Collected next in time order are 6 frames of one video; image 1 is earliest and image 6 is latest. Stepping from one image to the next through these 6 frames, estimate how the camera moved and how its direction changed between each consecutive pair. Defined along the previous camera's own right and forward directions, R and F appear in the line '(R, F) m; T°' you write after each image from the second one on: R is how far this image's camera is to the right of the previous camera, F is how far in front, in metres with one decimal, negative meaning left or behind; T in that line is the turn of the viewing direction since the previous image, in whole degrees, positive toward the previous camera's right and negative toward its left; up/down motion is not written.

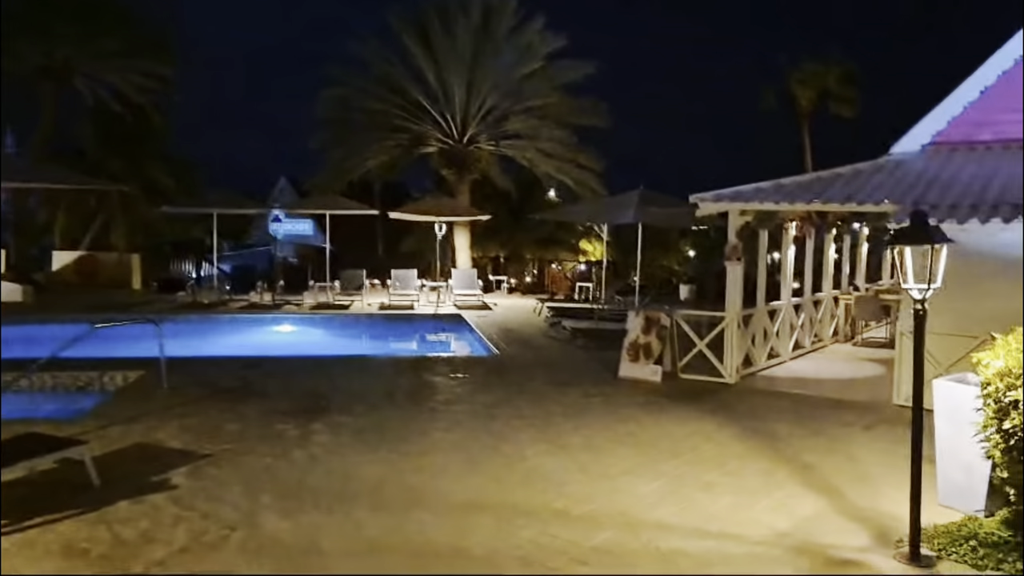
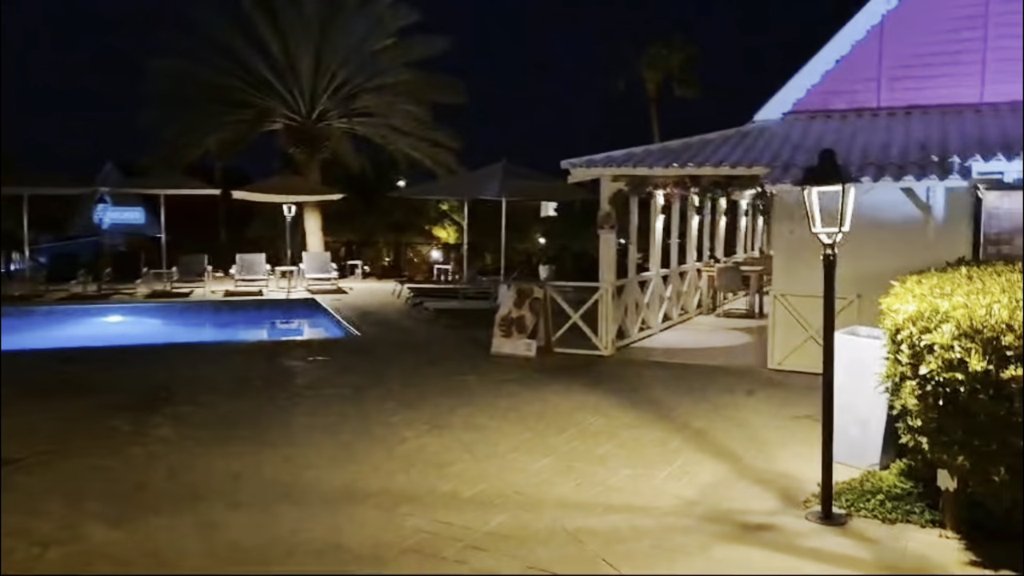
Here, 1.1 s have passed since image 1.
(-0.2, +0.8) m; +10°
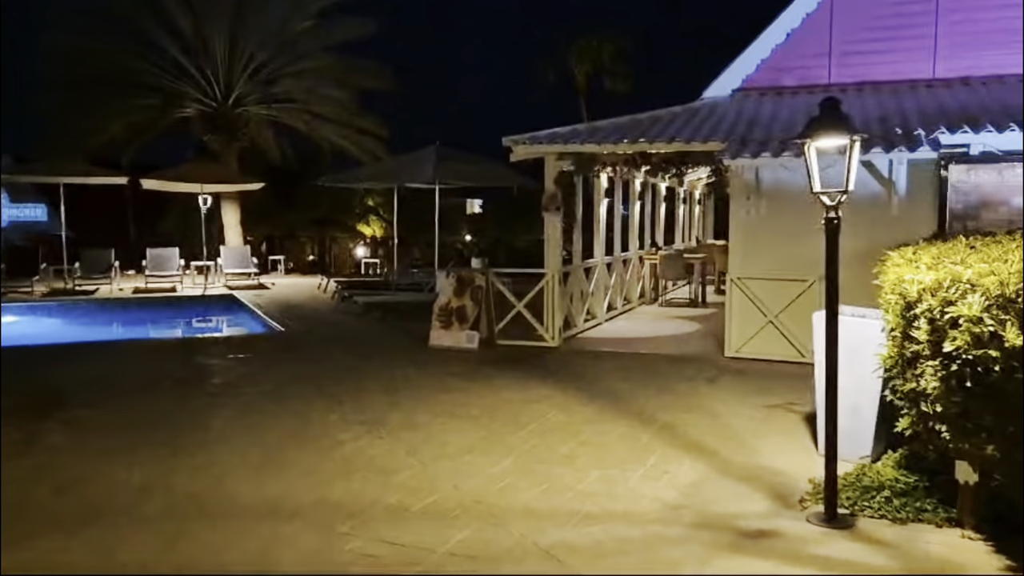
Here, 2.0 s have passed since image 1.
(-0.2, +0.9) m; +5°
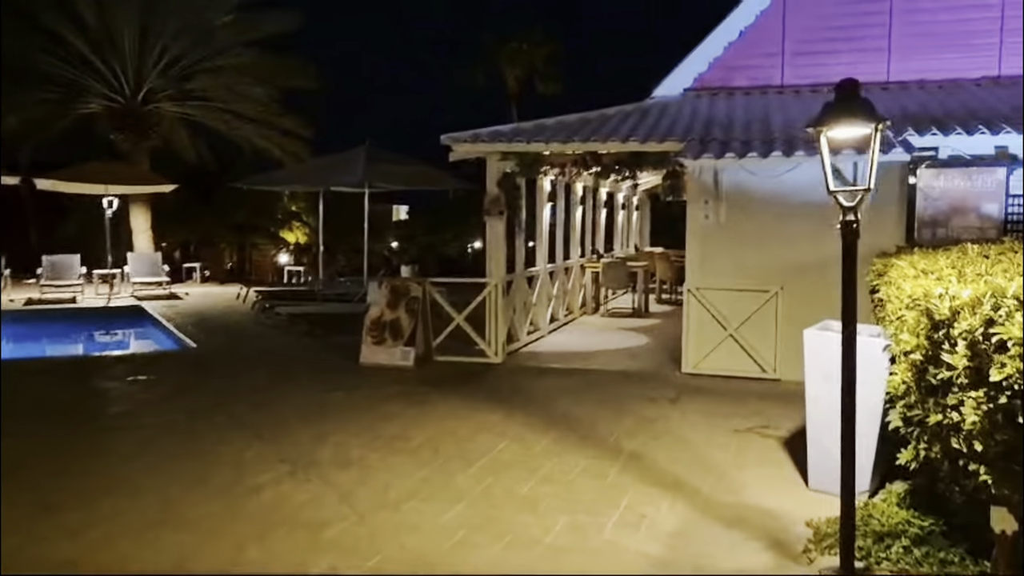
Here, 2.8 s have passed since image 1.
(-0.2, +0.9) m; +5°
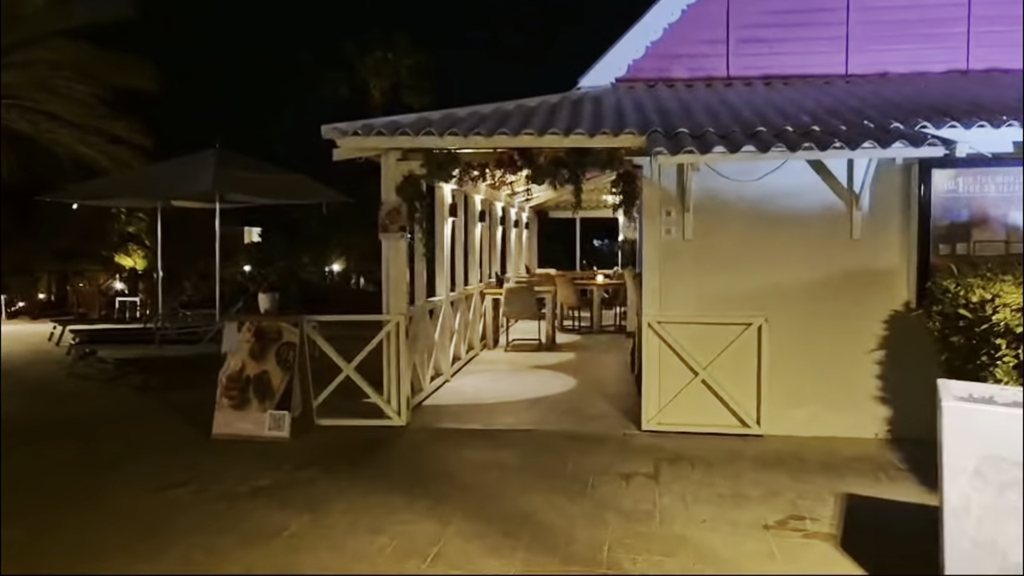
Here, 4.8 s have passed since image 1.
(-0.5, +2.4) m; +10°
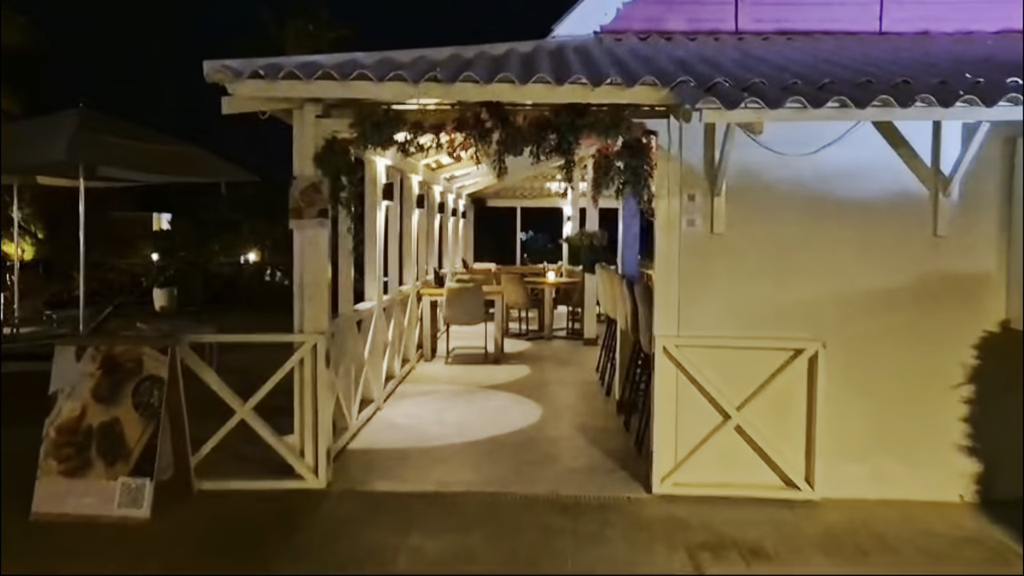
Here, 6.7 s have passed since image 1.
(-0.3, +2.2) m; +5°
